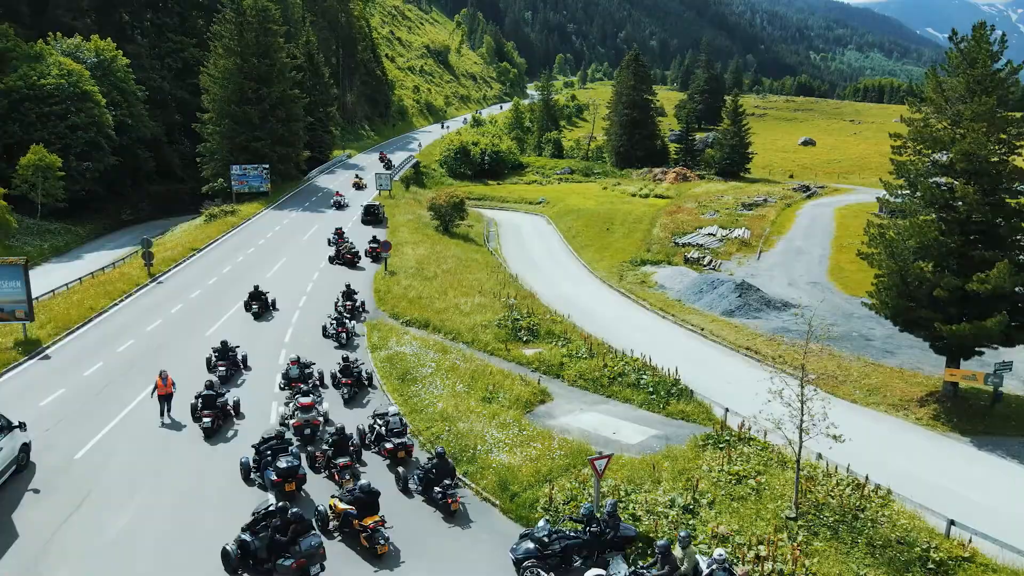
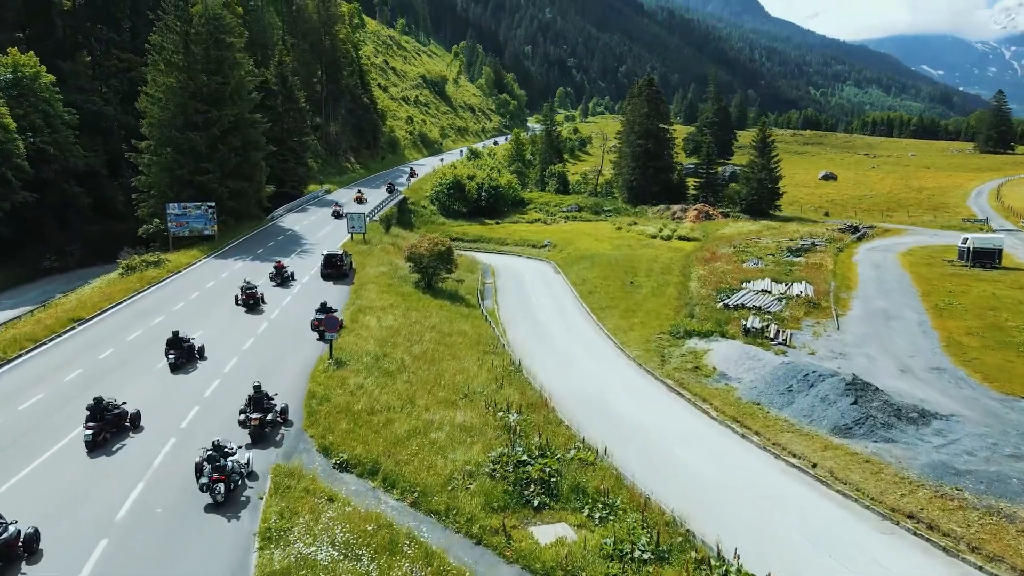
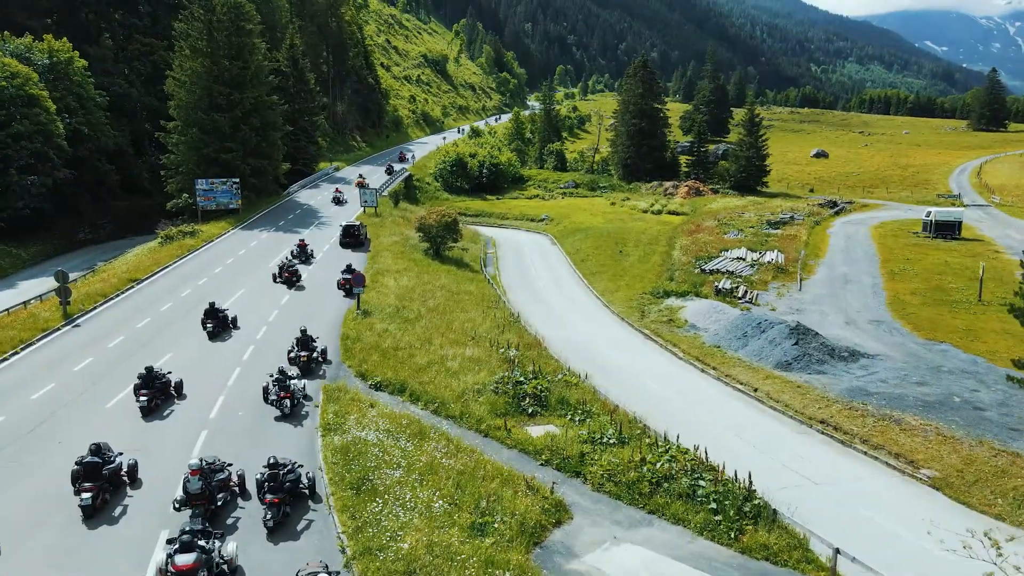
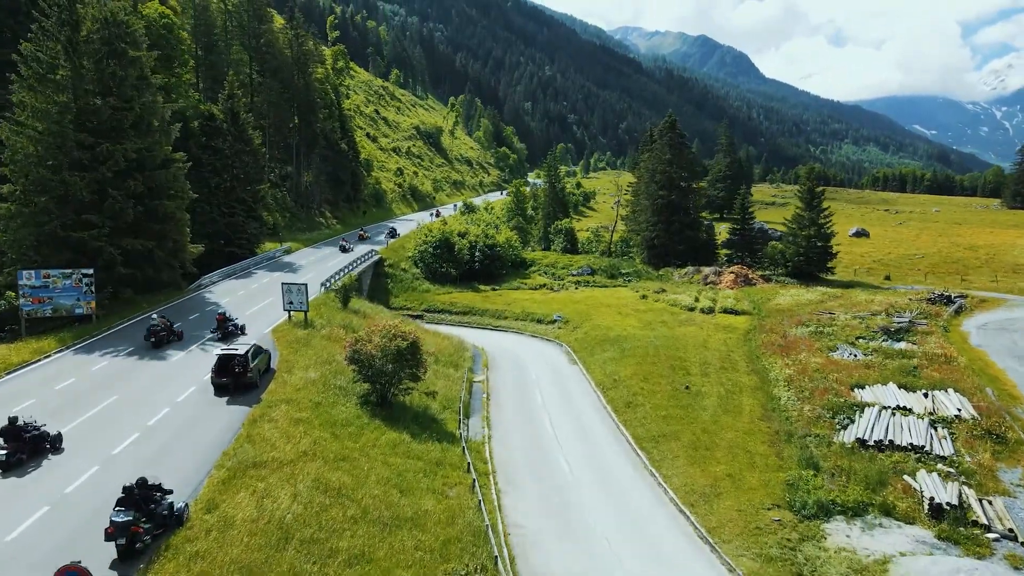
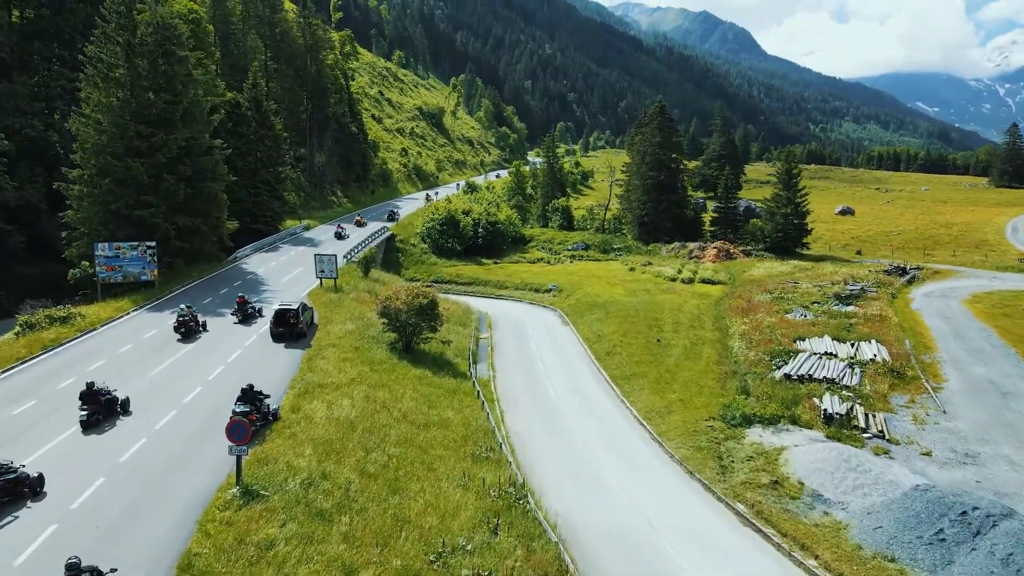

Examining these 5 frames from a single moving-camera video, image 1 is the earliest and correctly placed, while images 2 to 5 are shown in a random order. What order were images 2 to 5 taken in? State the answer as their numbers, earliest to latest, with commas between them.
3, 2, 5, 4
